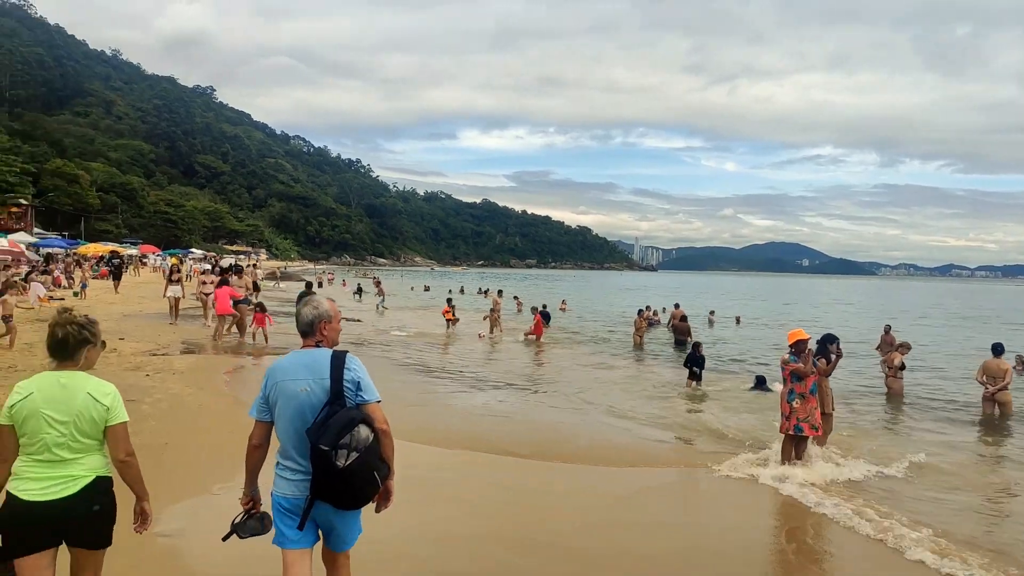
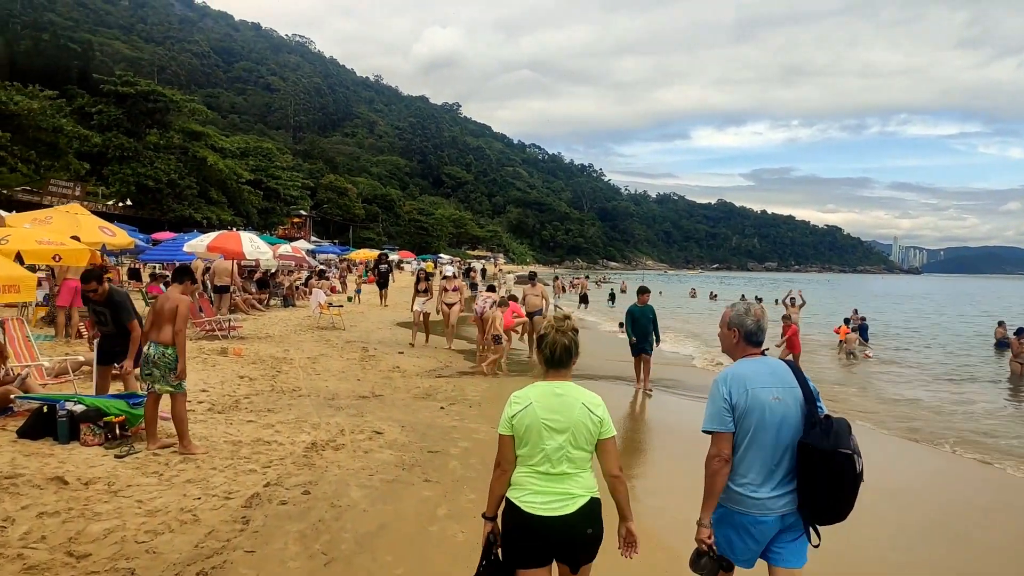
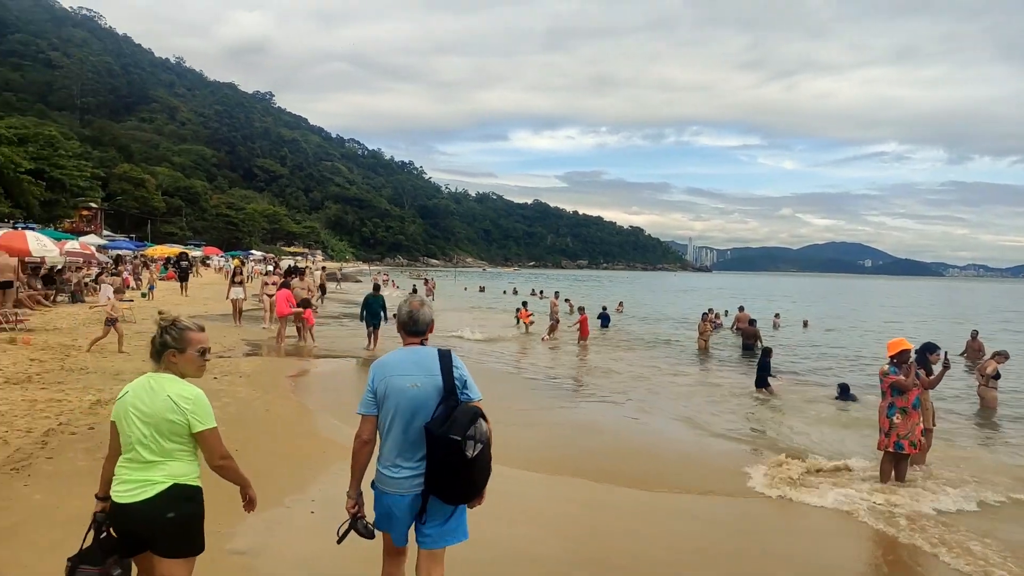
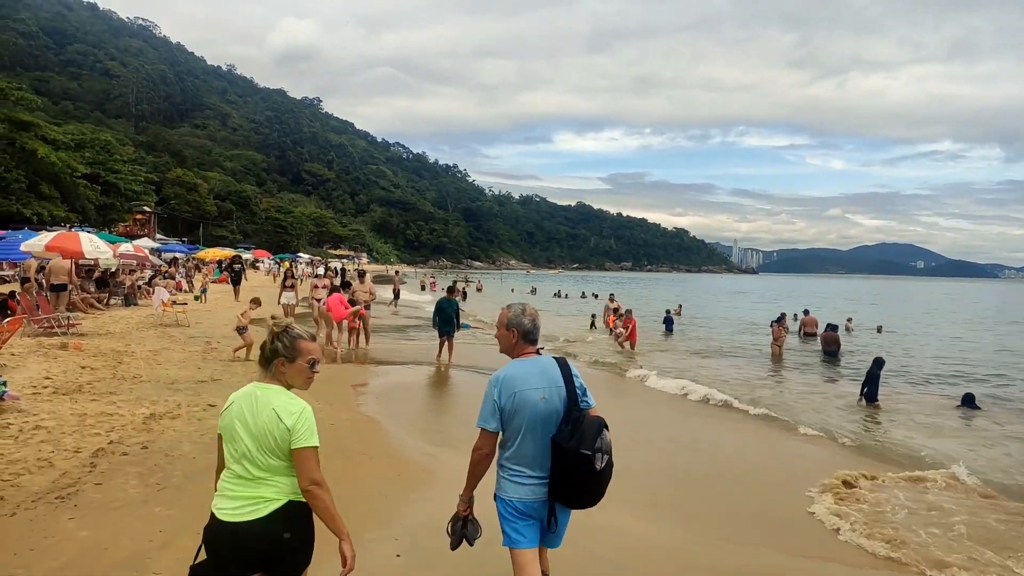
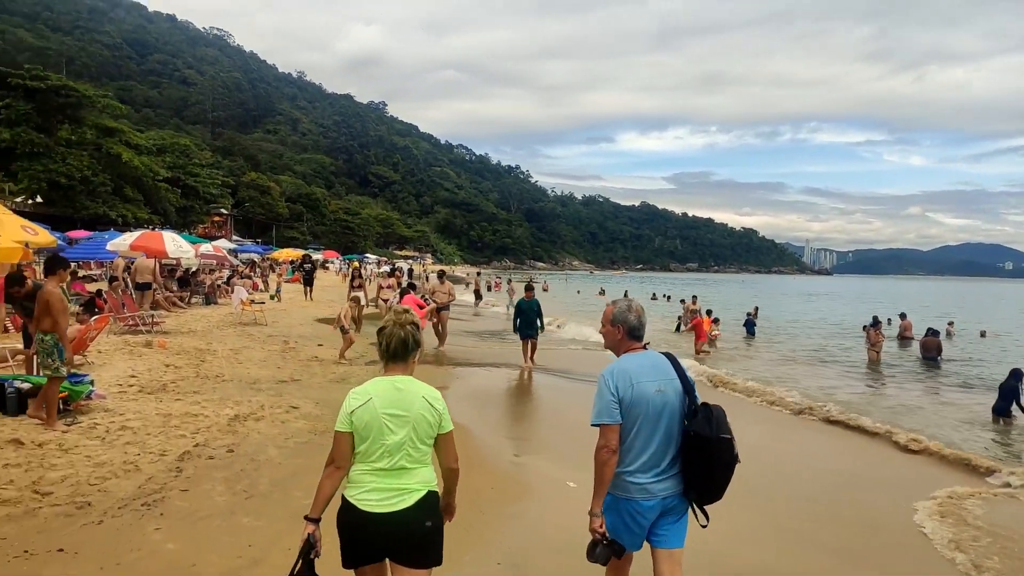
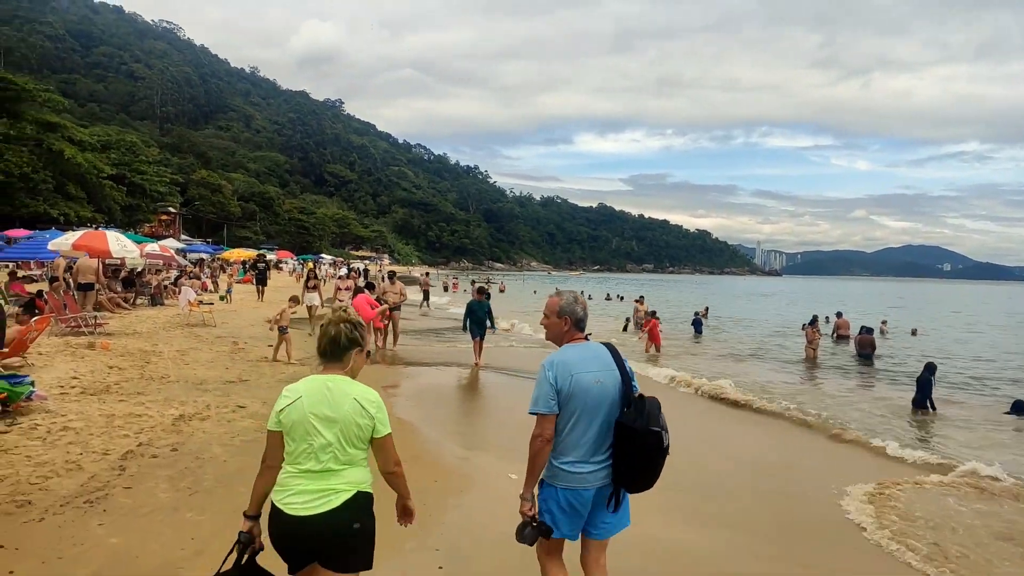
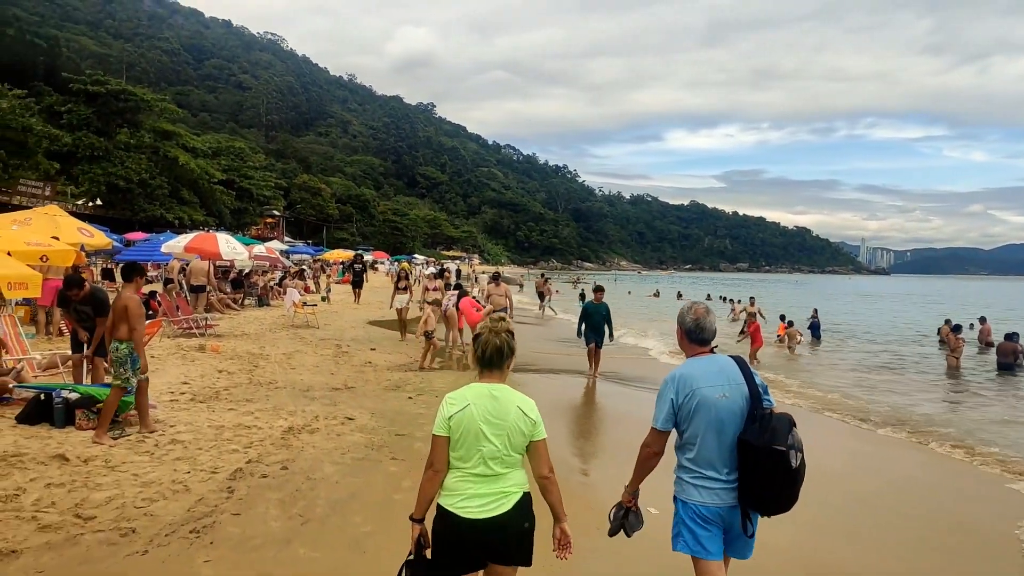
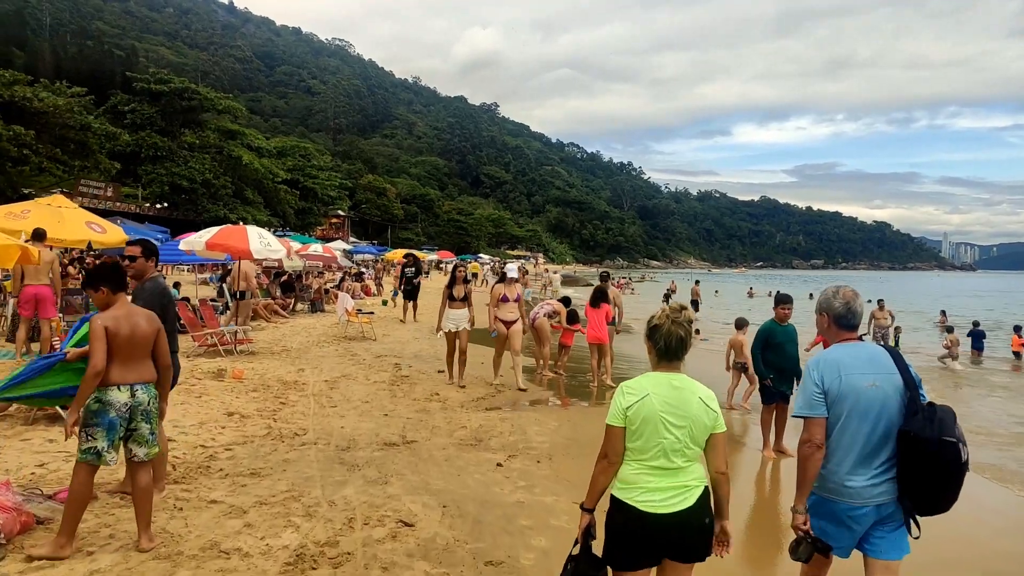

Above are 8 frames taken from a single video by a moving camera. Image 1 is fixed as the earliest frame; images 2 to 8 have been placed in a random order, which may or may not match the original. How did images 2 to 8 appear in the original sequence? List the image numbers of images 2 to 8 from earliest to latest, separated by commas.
3, 4, 6, 5, 7, 2, 8
